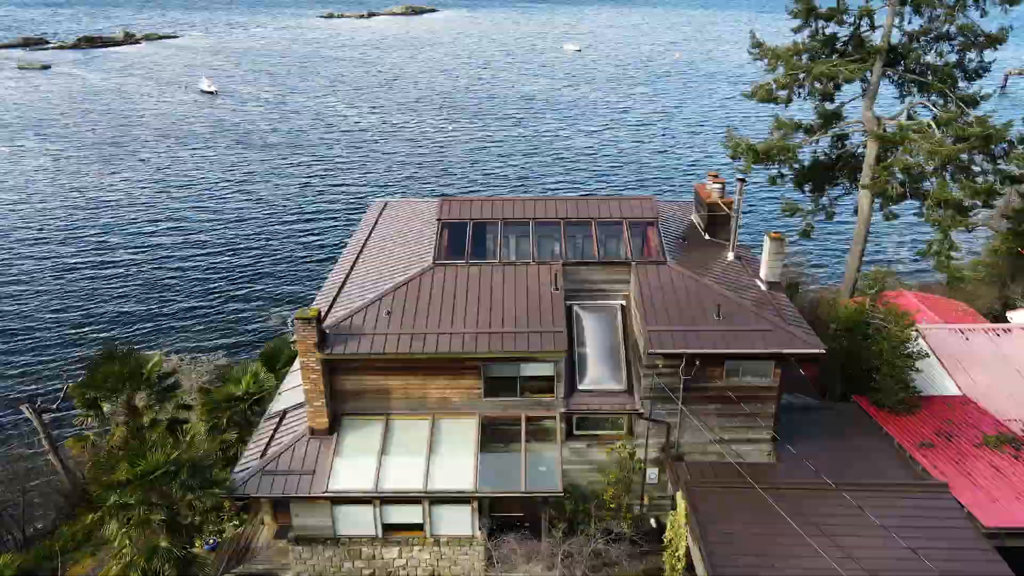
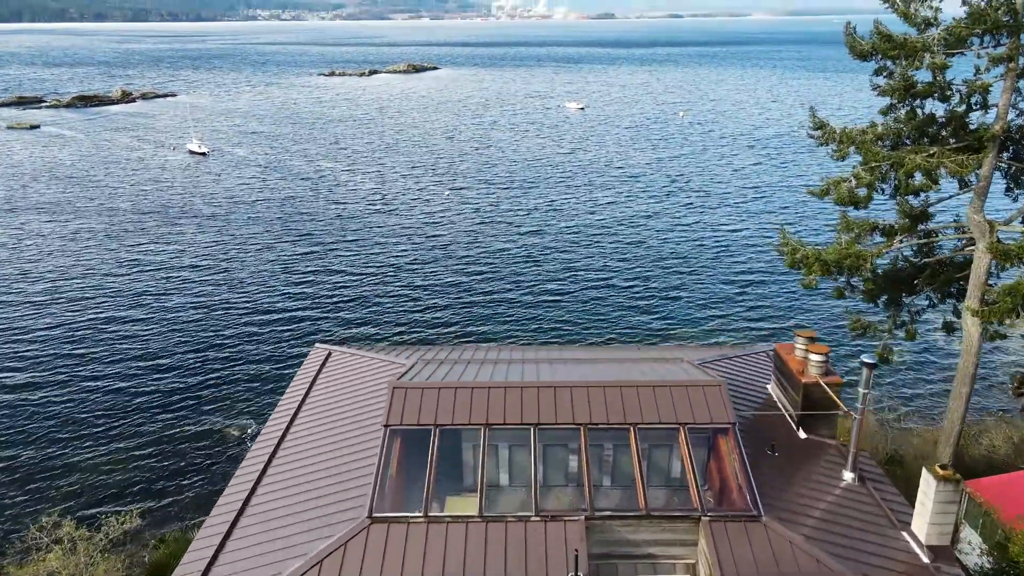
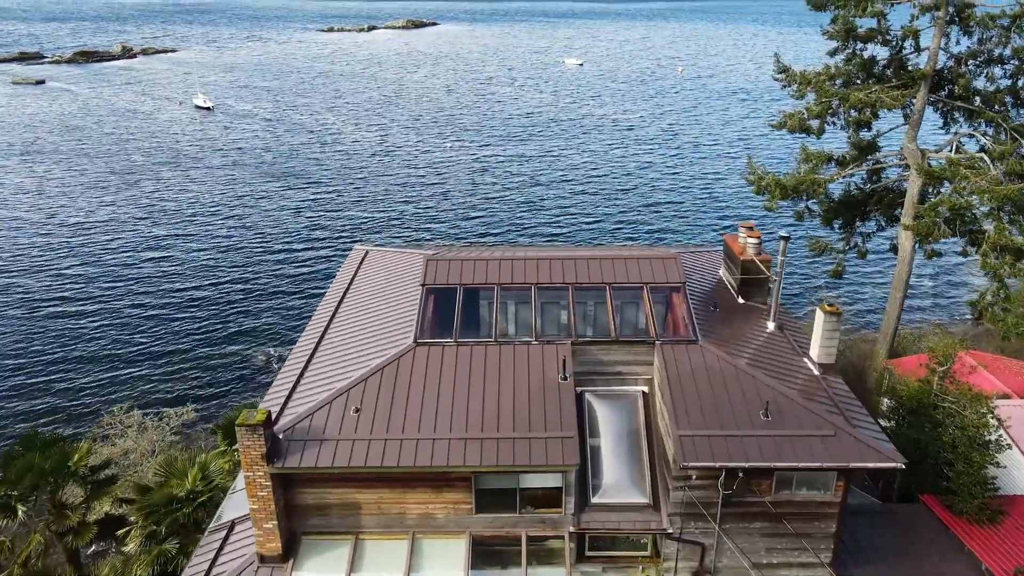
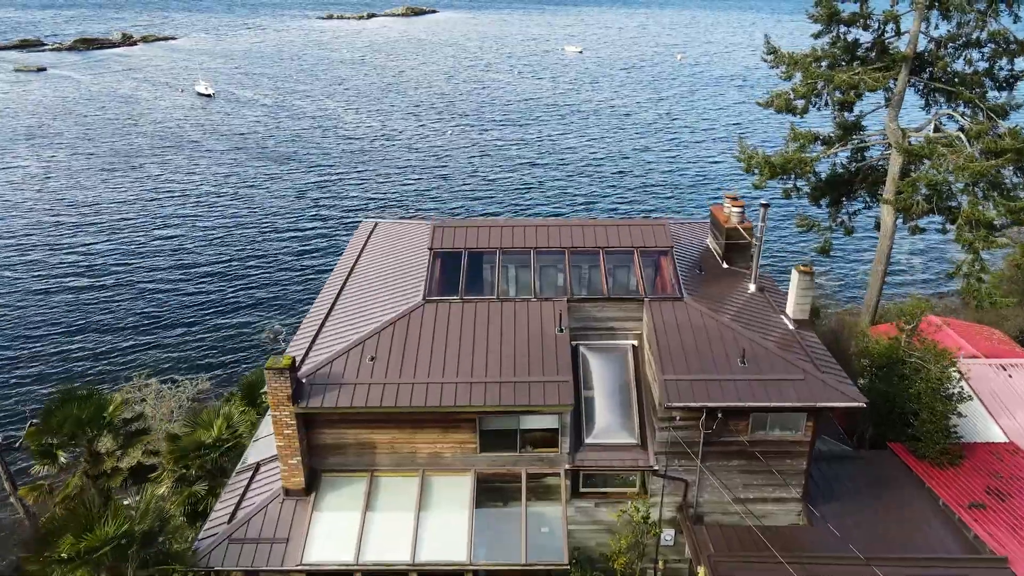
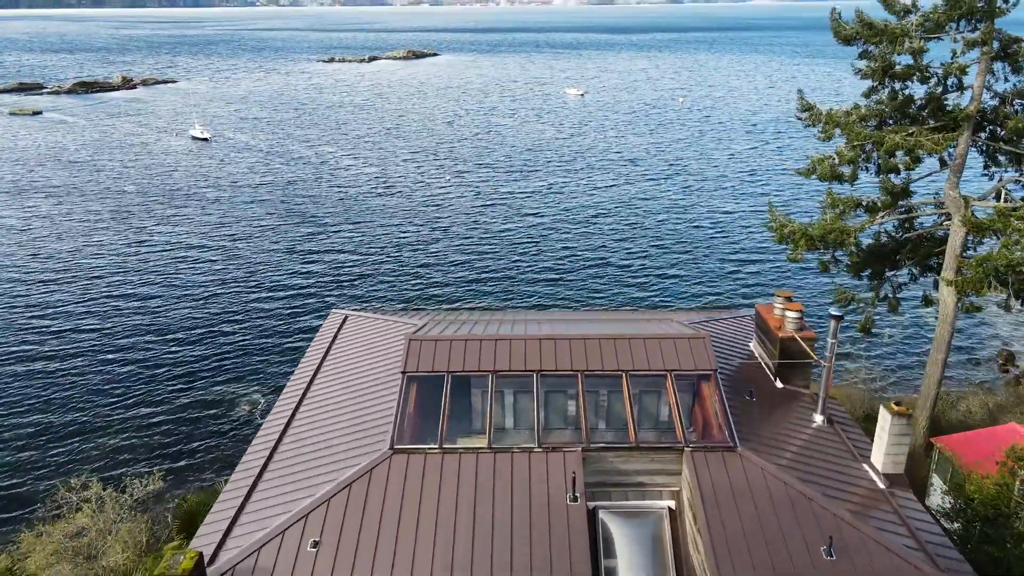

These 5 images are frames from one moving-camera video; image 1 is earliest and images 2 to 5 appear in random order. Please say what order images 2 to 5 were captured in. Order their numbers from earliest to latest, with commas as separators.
4, 3, 5, 2
